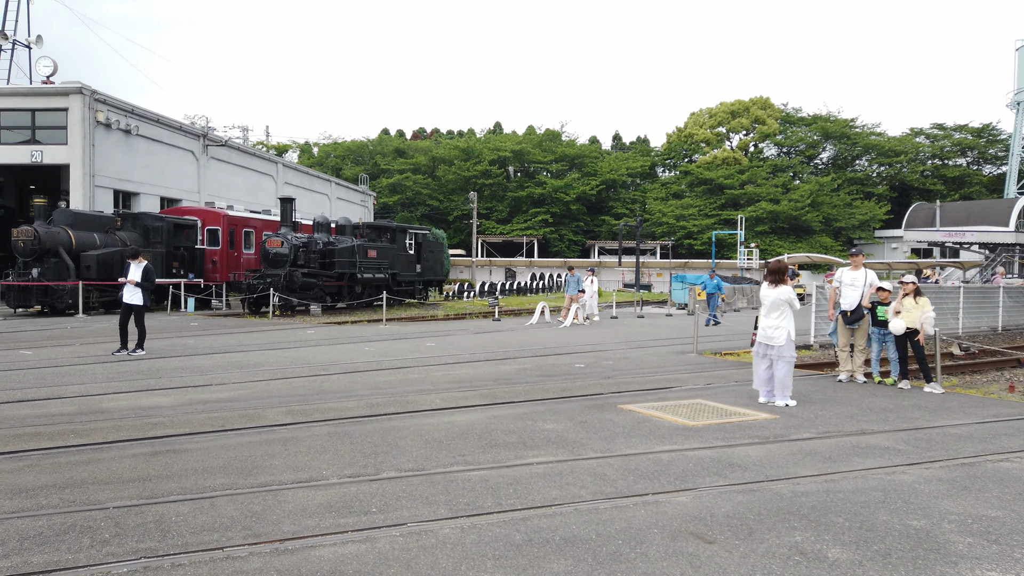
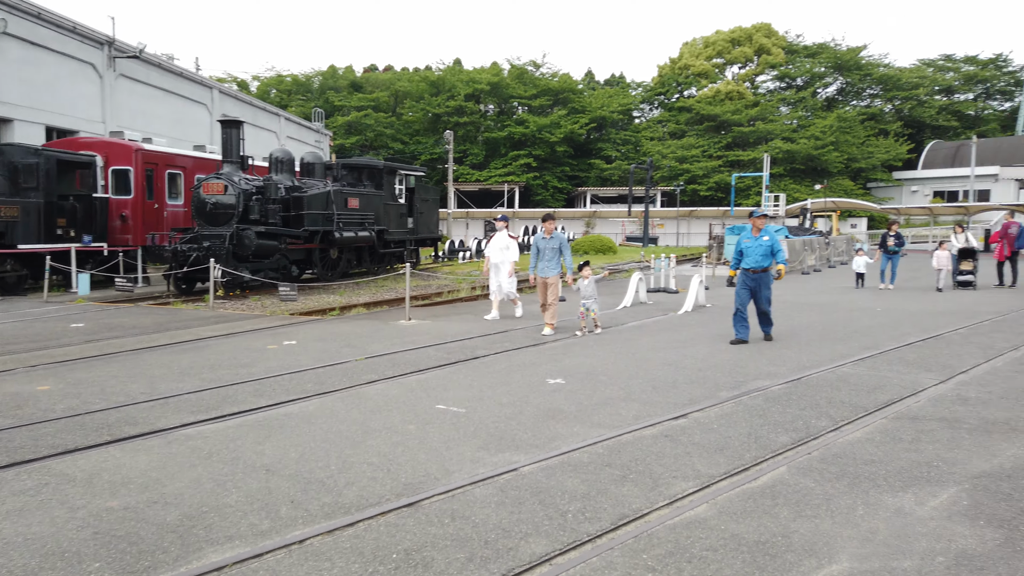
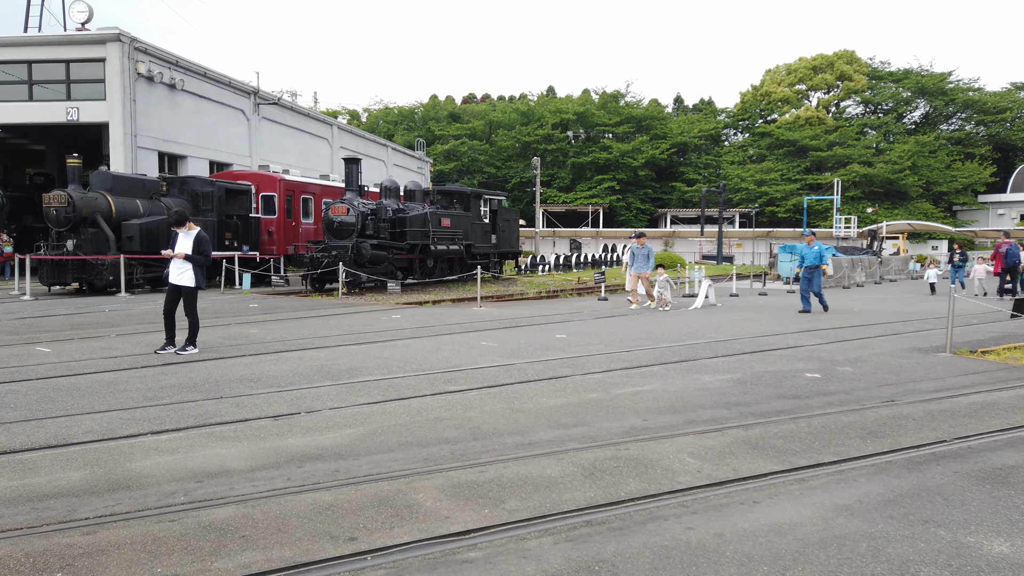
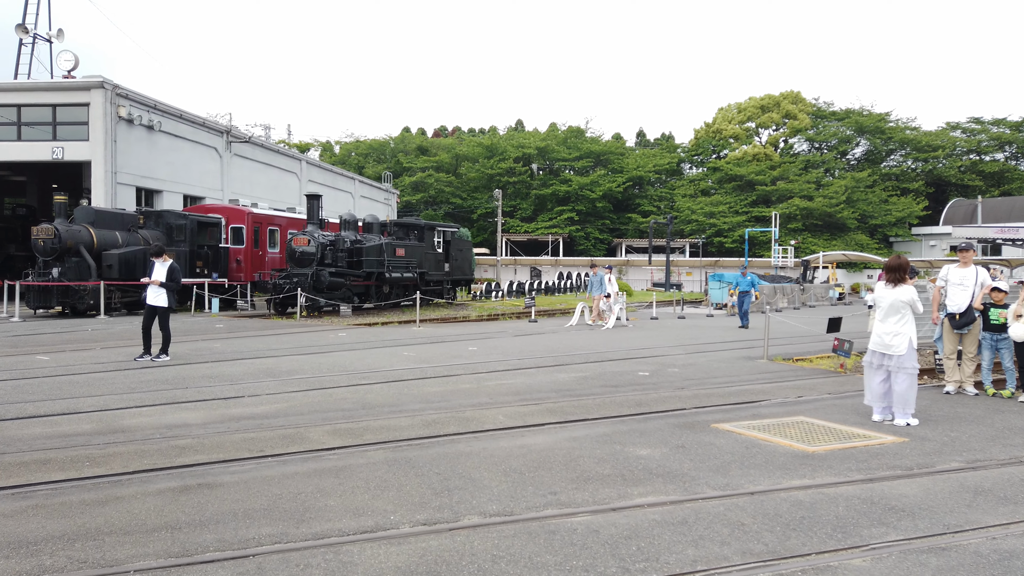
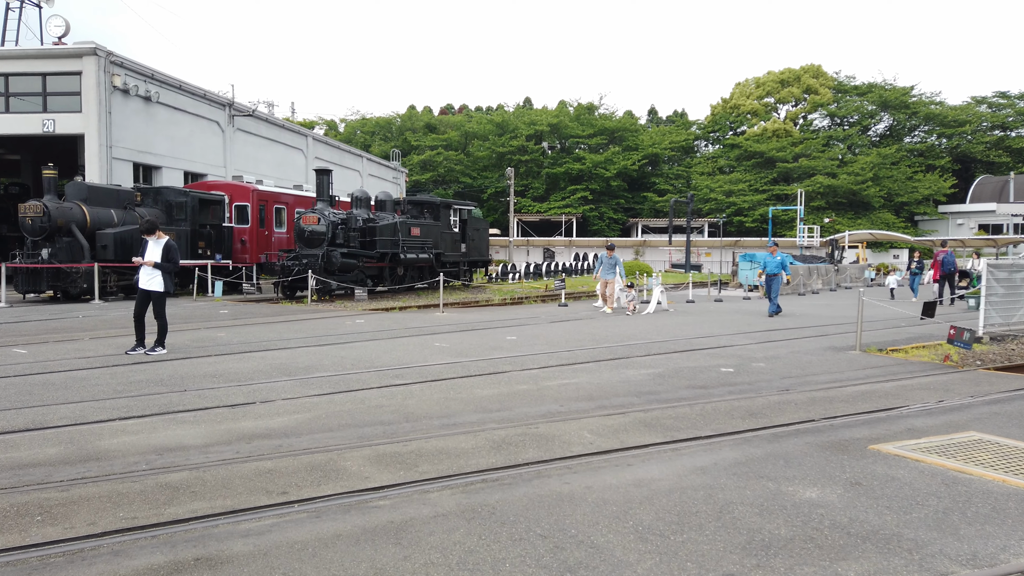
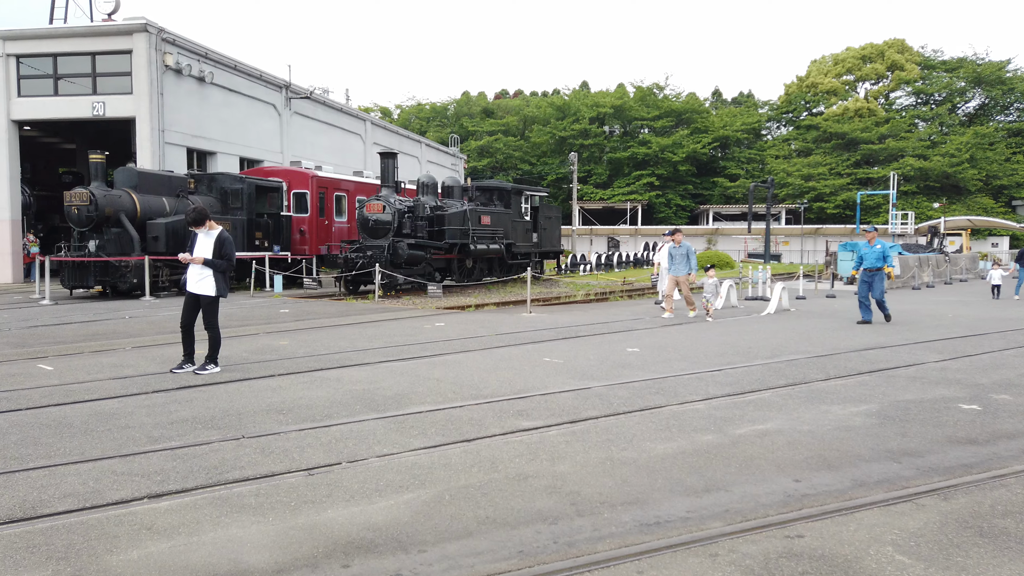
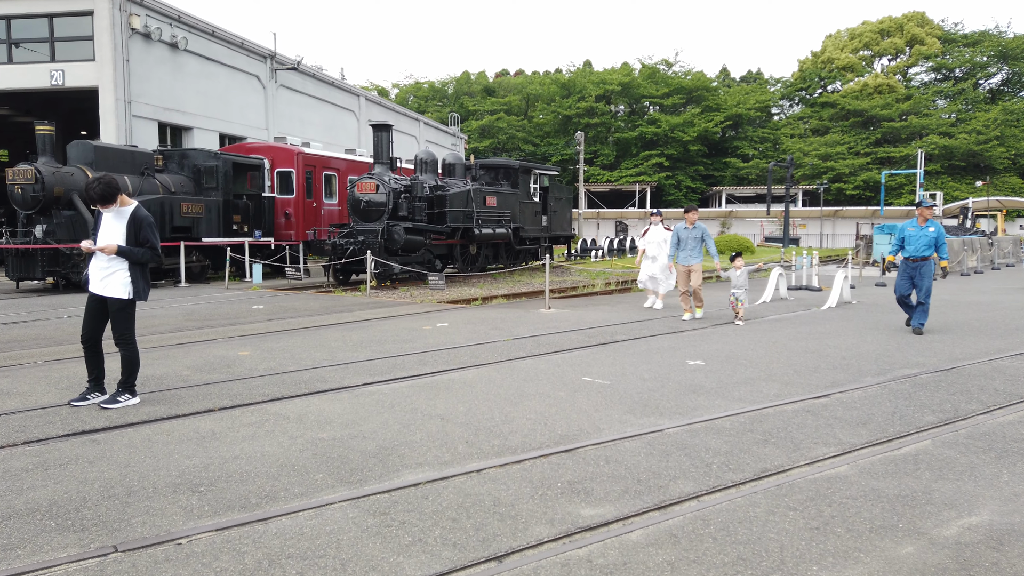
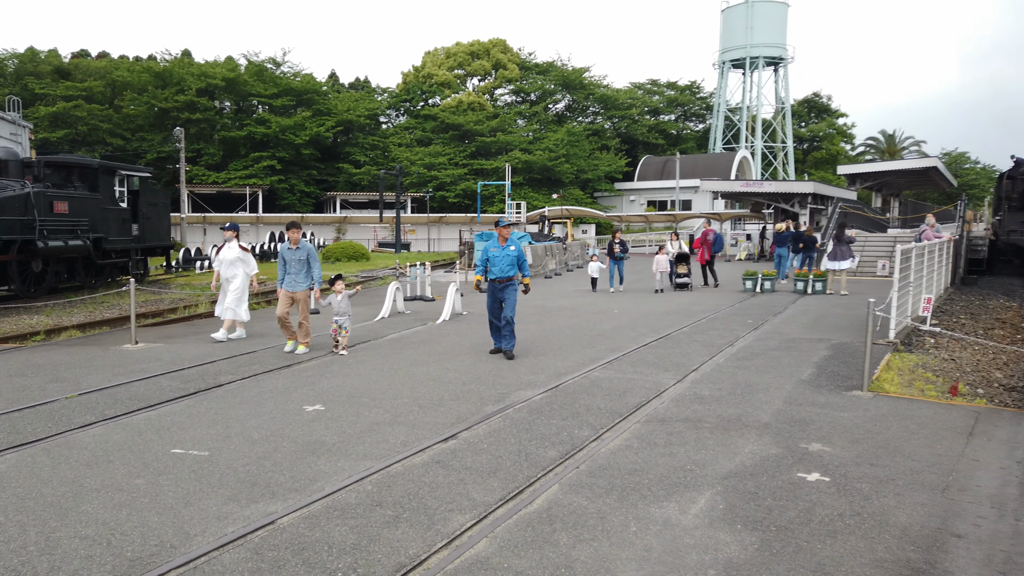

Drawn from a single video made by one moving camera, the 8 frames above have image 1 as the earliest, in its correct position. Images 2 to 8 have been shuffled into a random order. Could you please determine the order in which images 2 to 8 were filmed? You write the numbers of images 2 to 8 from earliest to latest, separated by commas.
4, 5, 3, 6, 7, 2, 8
